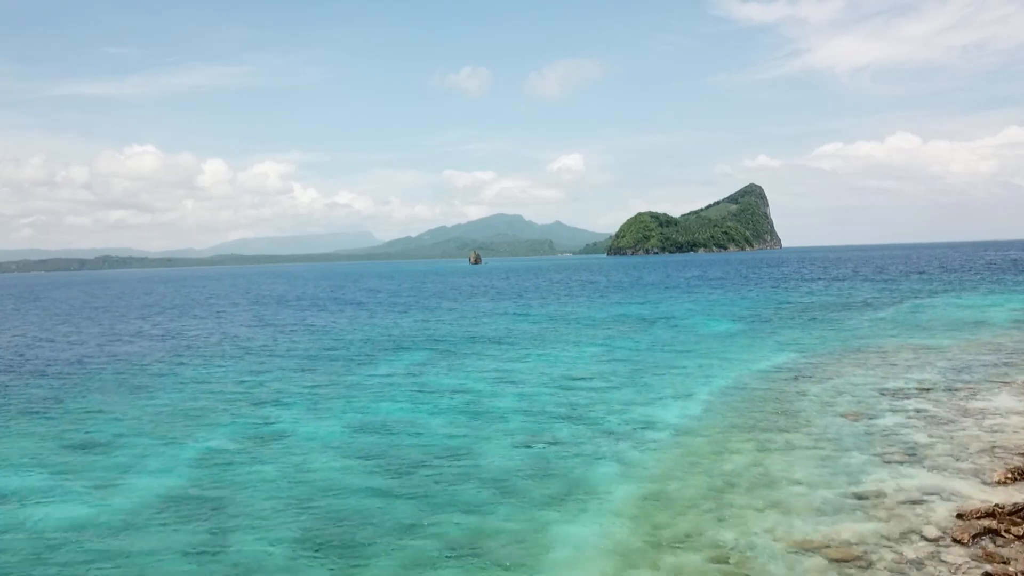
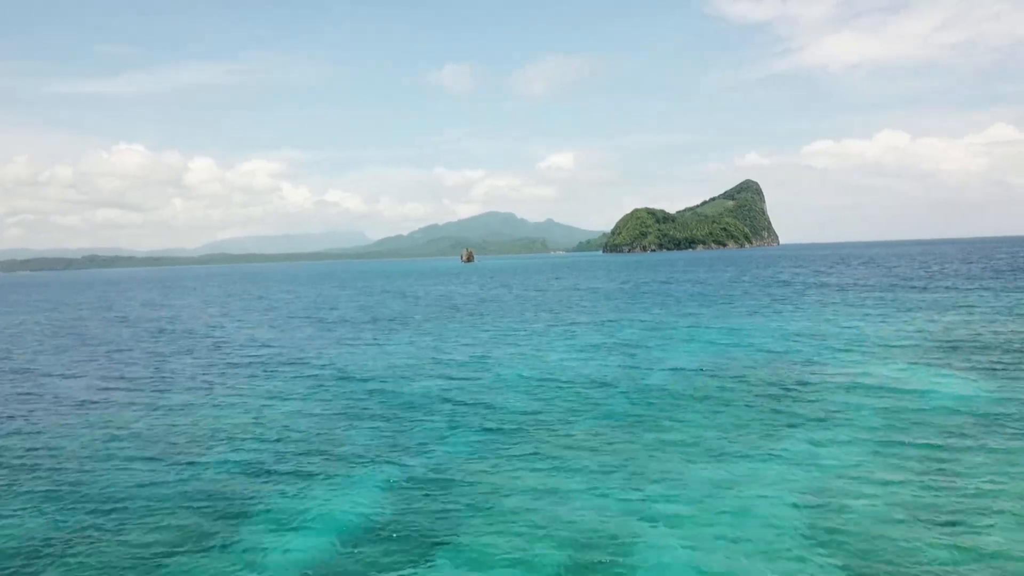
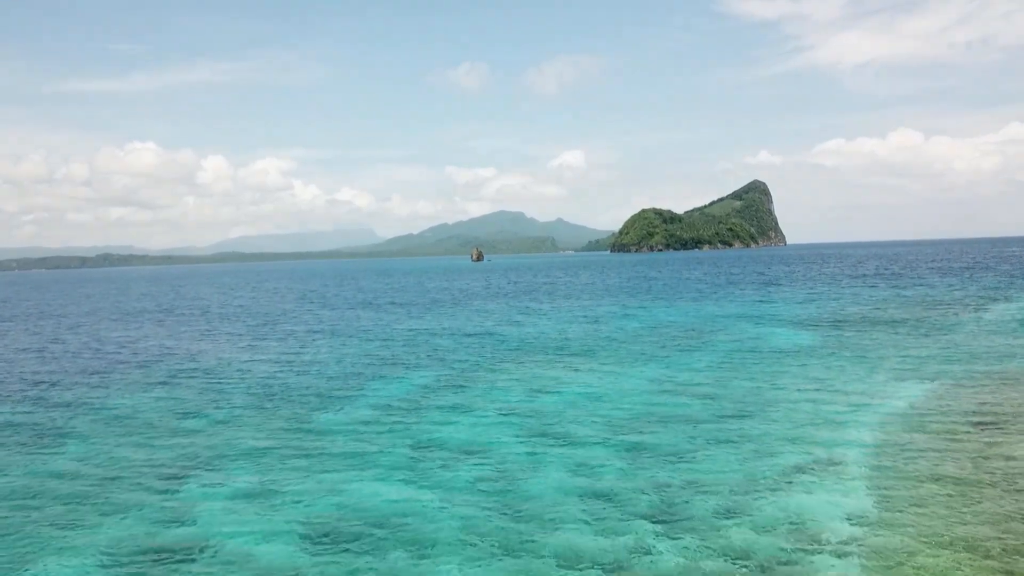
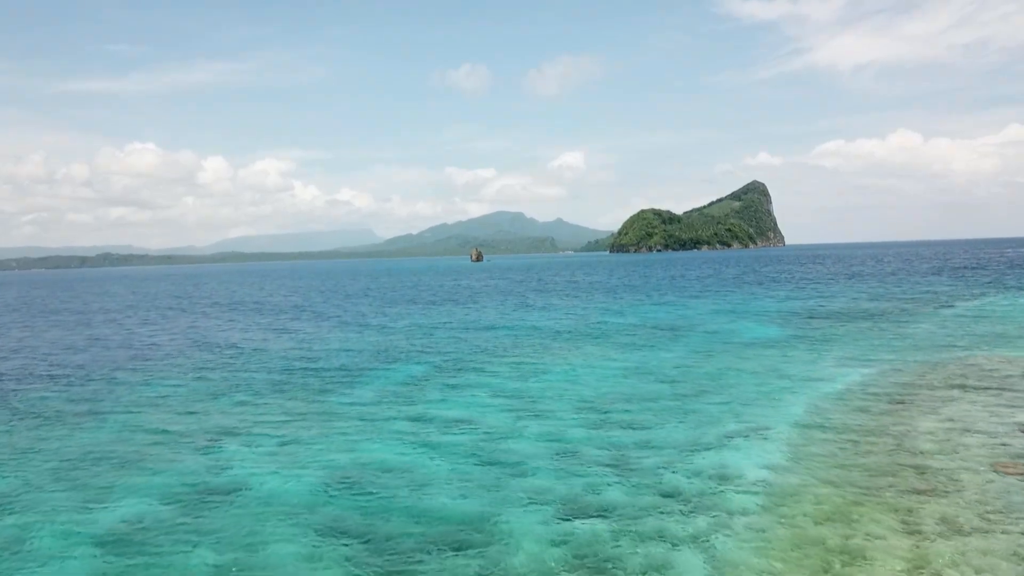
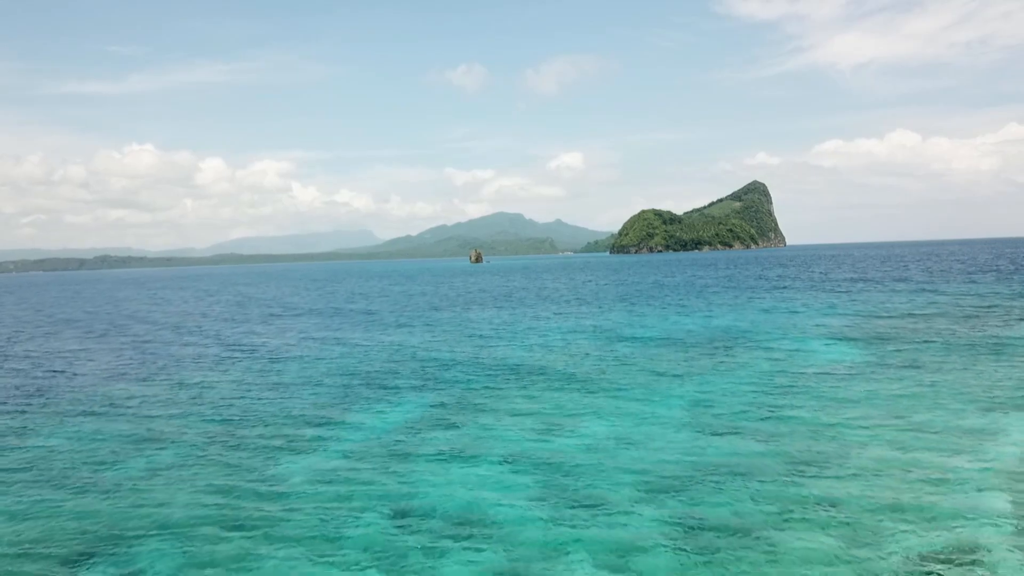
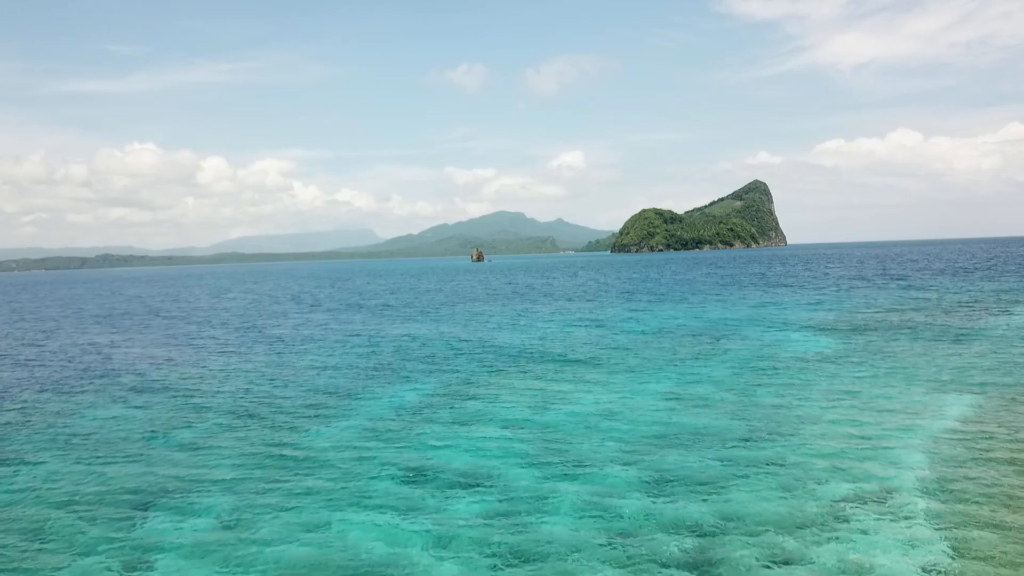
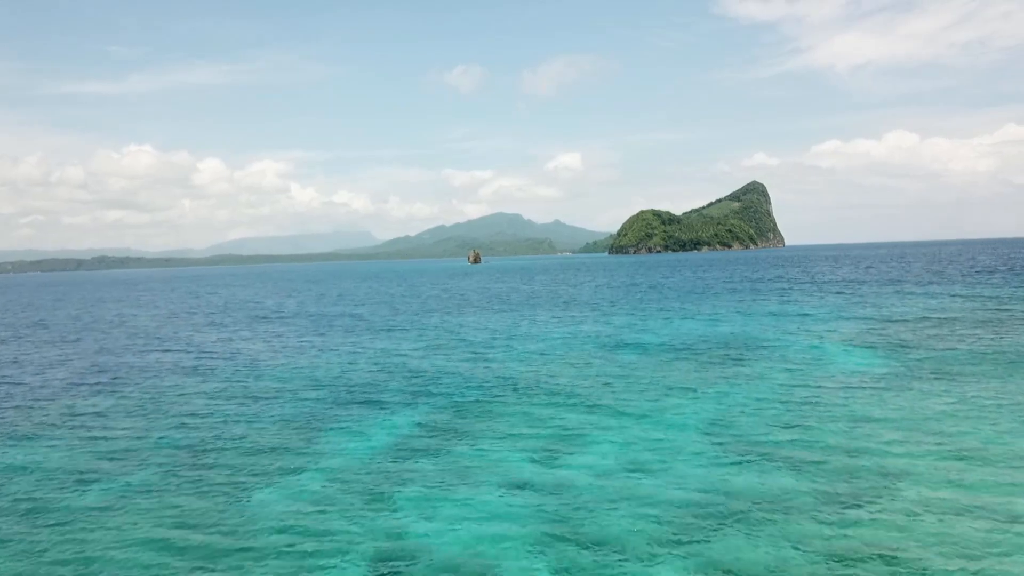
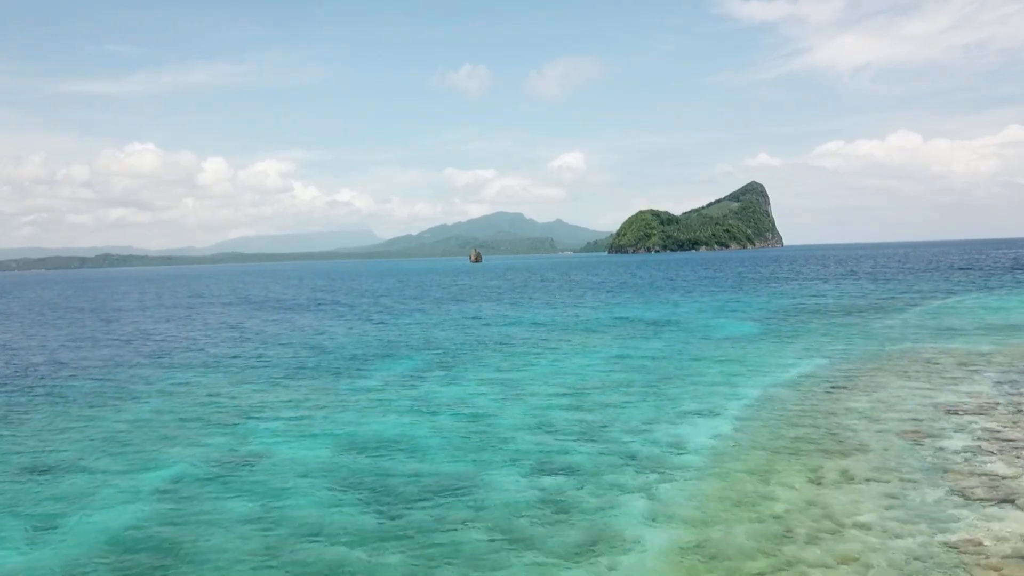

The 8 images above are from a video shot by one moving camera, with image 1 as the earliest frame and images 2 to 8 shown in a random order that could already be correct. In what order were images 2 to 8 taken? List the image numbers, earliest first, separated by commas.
8, 4, 3, 6, 5, 7, 2
